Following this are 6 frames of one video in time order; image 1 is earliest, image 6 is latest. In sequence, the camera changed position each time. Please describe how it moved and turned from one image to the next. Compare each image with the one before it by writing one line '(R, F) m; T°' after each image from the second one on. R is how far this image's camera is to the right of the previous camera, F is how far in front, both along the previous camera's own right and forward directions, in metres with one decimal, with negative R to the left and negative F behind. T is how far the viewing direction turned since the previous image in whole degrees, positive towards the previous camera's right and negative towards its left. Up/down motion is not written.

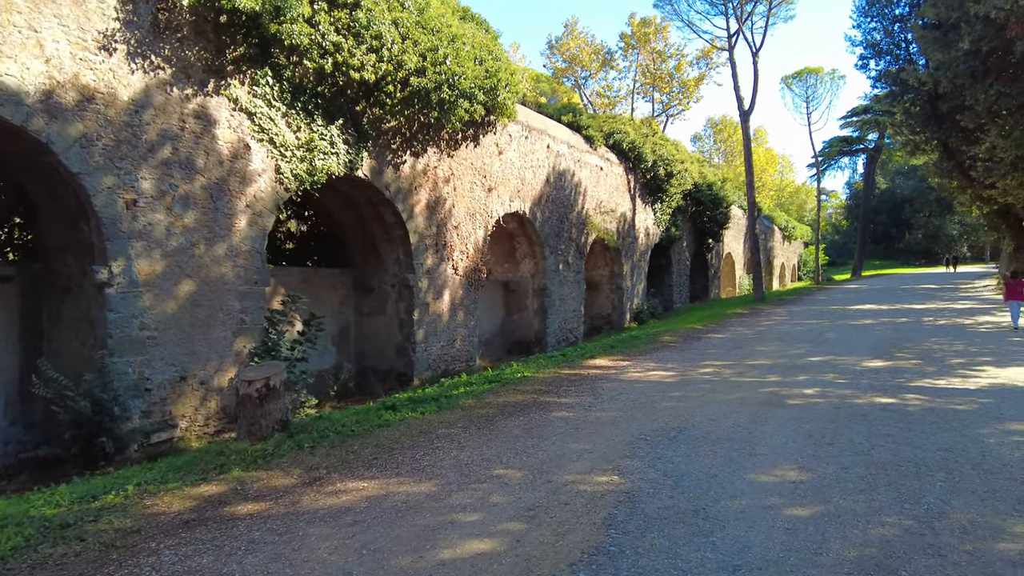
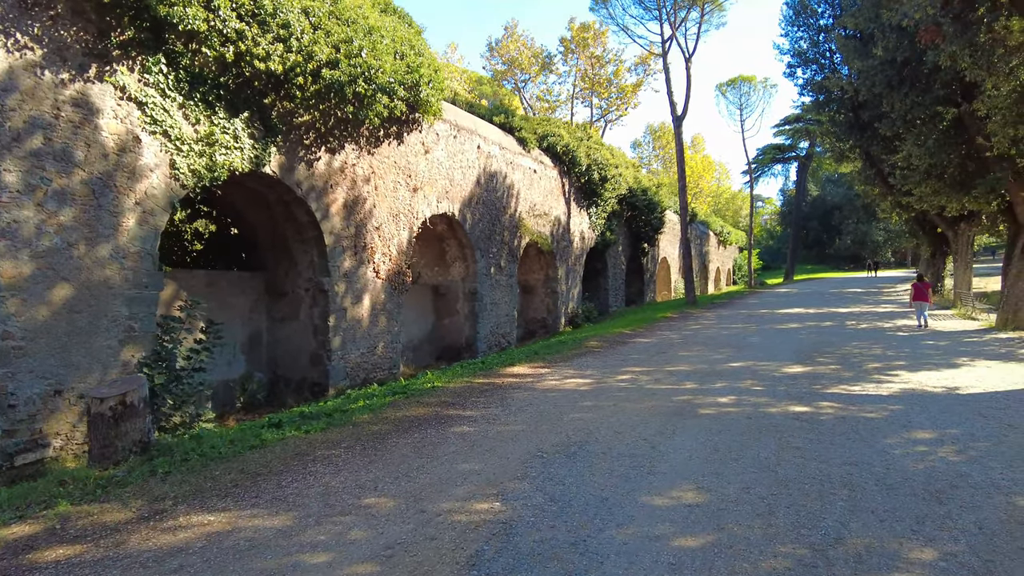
(+0.4, +0.4) m; +5°
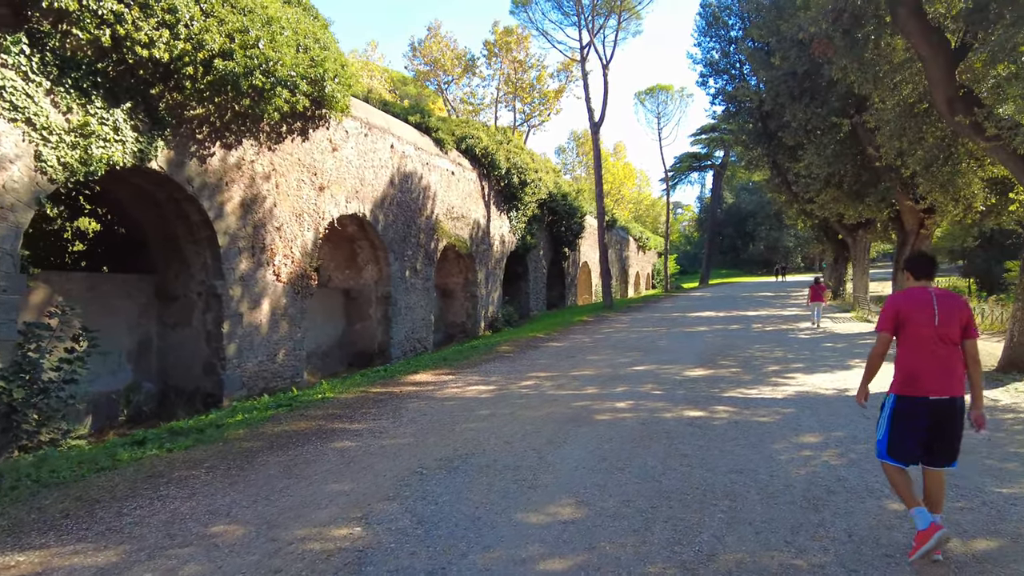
(+0.3, +0.2) m; +6°
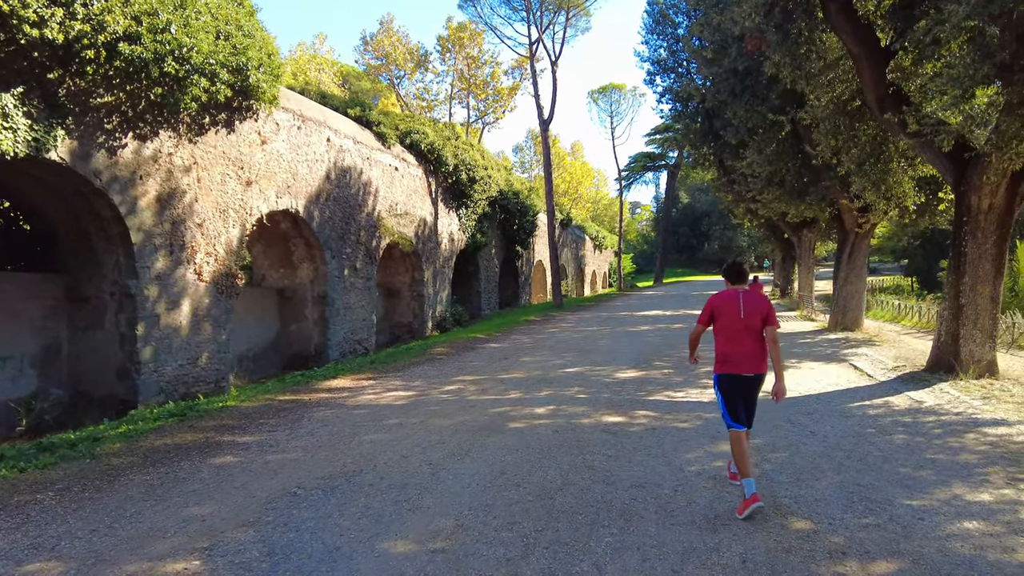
(+0.5, +0.4) m; +3°
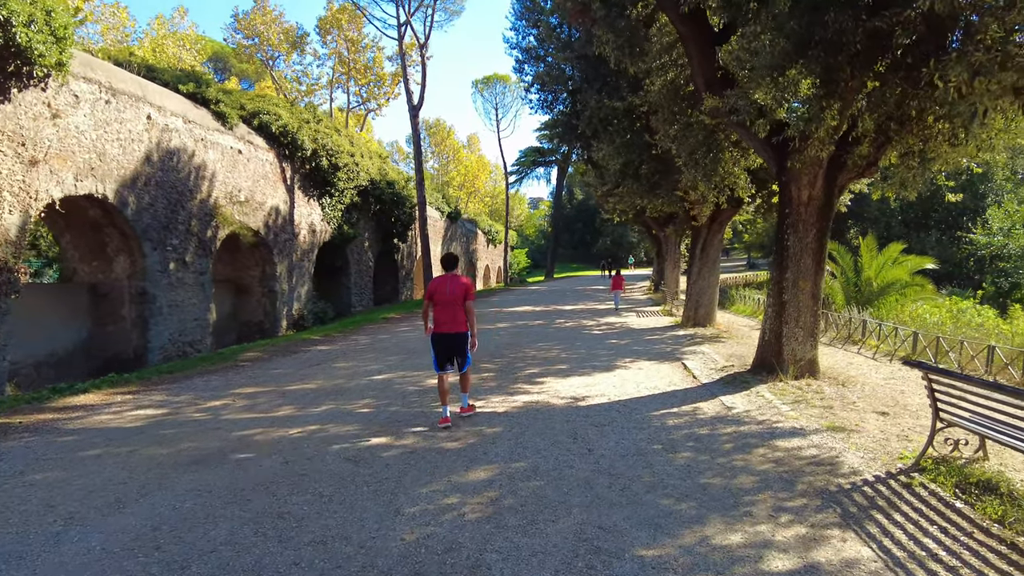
(+1.2, +0.8) m; +8°
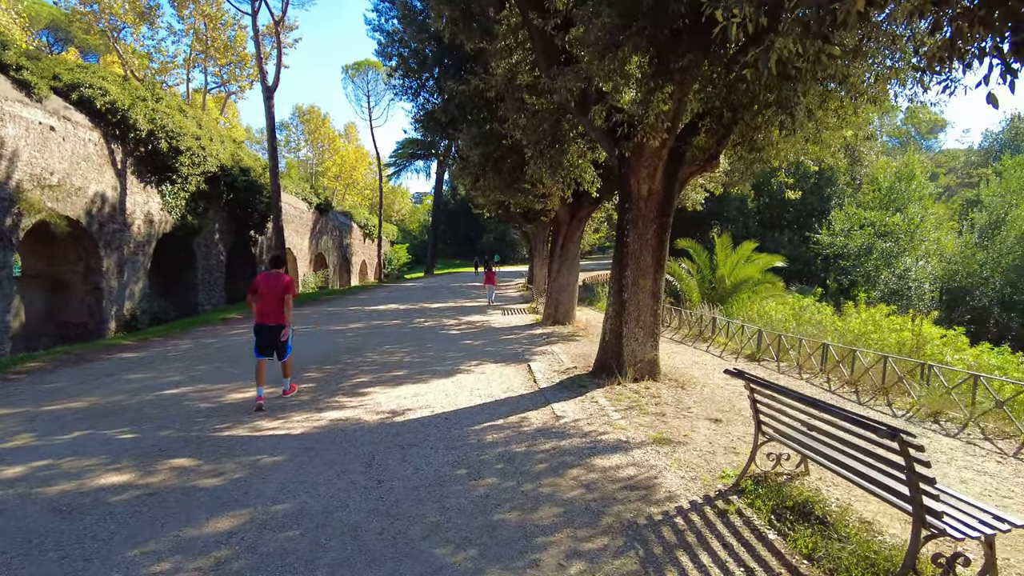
(+0.6, +0.7) m; +10°
